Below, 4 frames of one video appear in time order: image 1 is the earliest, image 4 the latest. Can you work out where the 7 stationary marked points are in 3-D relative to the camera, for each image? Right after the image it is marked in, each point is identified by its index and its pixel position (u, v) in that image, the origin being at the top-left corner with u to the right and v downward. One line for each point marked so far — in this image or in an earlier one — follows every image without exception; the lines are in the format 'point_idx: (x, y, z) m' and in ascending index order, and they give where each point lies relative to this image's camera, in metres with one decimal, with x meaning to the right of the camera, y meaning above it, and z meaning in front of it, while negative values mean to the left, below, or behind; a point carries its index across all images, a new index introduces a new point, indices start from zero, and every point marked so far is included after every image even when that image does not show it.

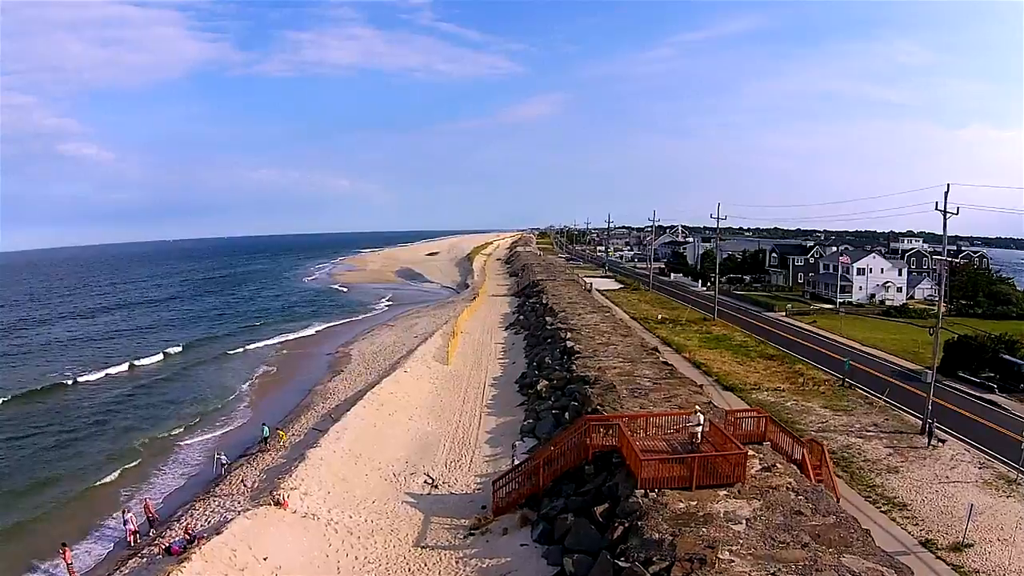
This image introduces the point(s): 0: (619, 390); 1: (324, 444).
0: (+2.7, -2.6, +16.1) m
1: (-4.7, -3.9, +16.0) m
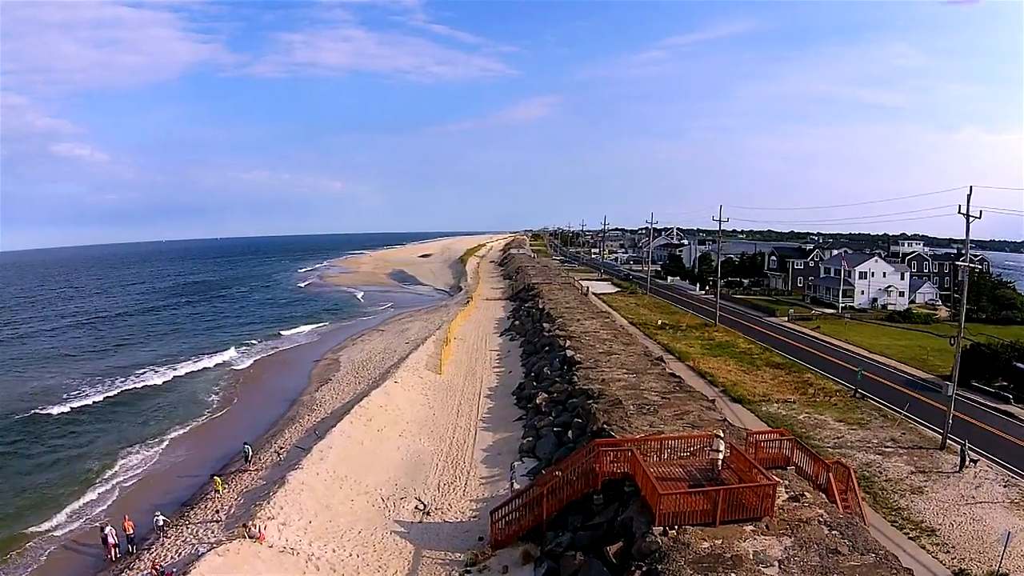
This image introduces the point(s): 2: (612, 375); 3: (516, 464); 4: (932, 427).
0: (+2.7, -2.8, +14.9) m
1: (-4.8, -4.1, +14.7) m
2: (+2.8, -2.5, +18.2) m
3: (+0.1, -4.1, +14.7) m
4: (+13.1, -4.3, +19.9) m
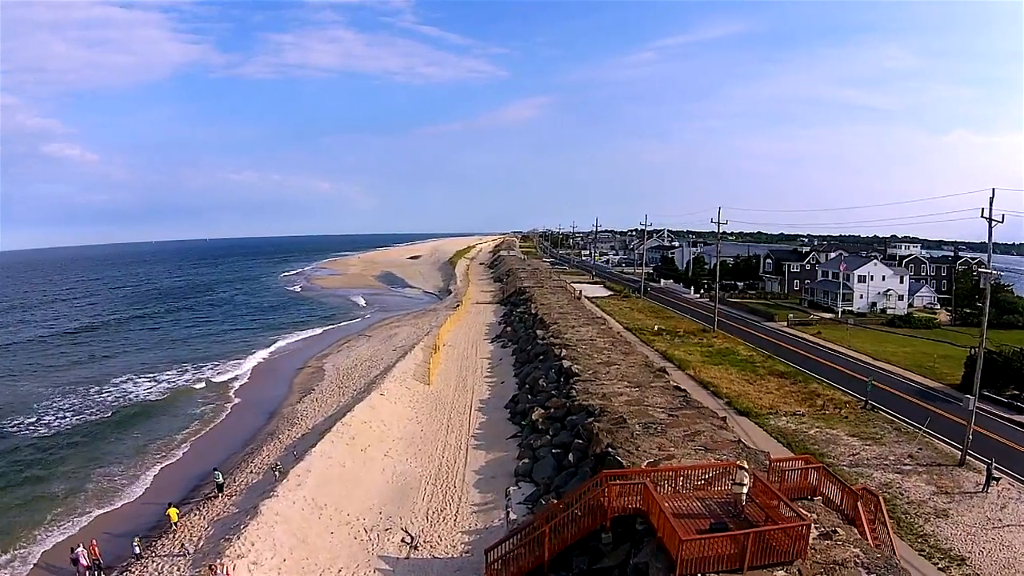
0: (+2.6, -2.9, +13.7) m
1: (-4.9, -4.3, +13.4) m
2: (+2.7, -2.7, +17.0) m
3: (0.0, -4.2, +13.5) m
4: (+12.9, -4.5, +18.9) m
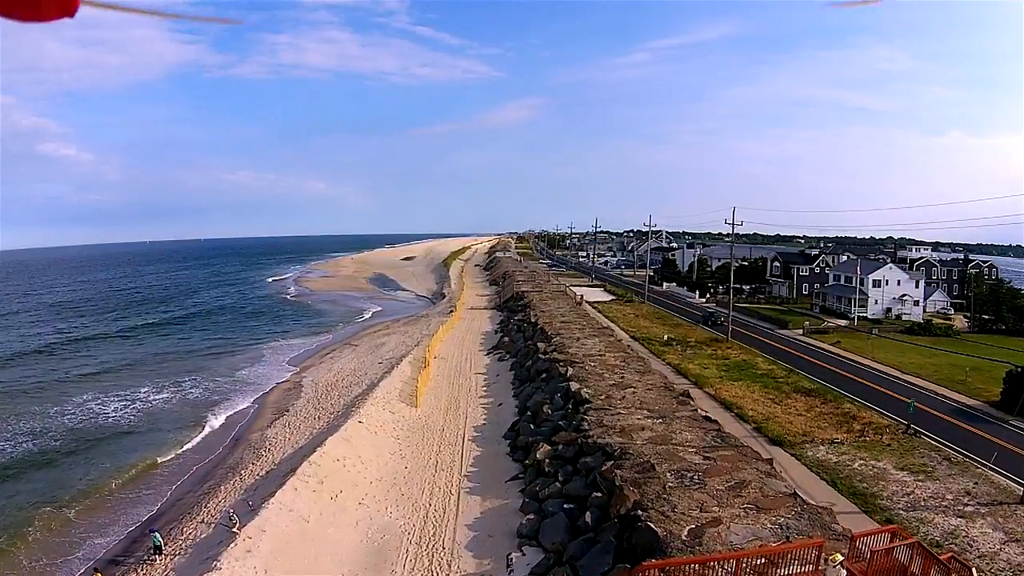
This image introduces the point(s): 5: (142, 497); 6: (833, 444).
0: (+2.6, -3.3, +11.3) m
1: (-4.8, -4.6, +10.9) m
2: (+2.7, -3.0, +14.6) m
3: (+0.1, -4.6, +11.0) m
4: (+12.9, -4.8, +16.5) m
5: (-9.9, -5.5, +17.1) m
6: (+8.9, -4.3, +17.7) m
